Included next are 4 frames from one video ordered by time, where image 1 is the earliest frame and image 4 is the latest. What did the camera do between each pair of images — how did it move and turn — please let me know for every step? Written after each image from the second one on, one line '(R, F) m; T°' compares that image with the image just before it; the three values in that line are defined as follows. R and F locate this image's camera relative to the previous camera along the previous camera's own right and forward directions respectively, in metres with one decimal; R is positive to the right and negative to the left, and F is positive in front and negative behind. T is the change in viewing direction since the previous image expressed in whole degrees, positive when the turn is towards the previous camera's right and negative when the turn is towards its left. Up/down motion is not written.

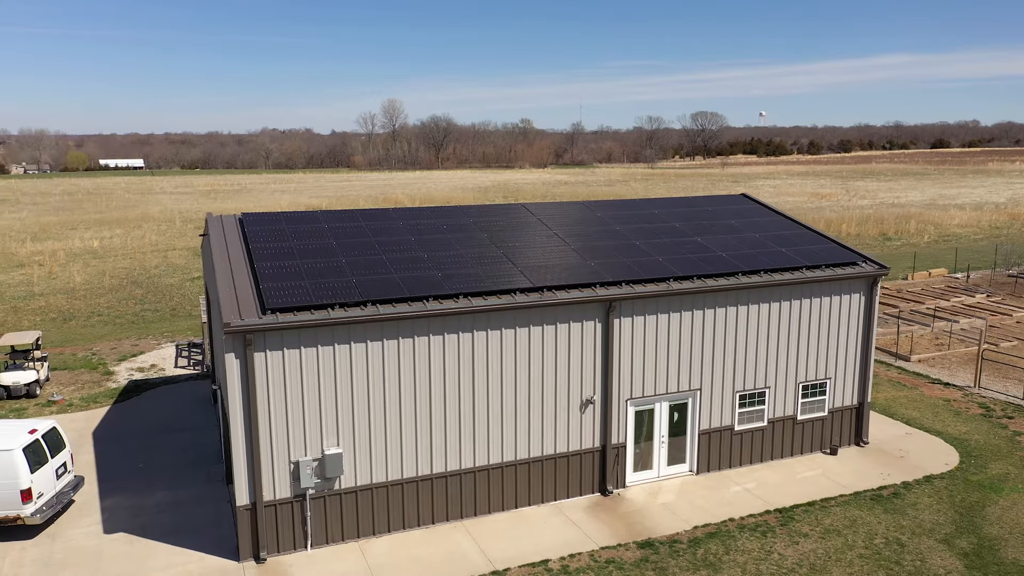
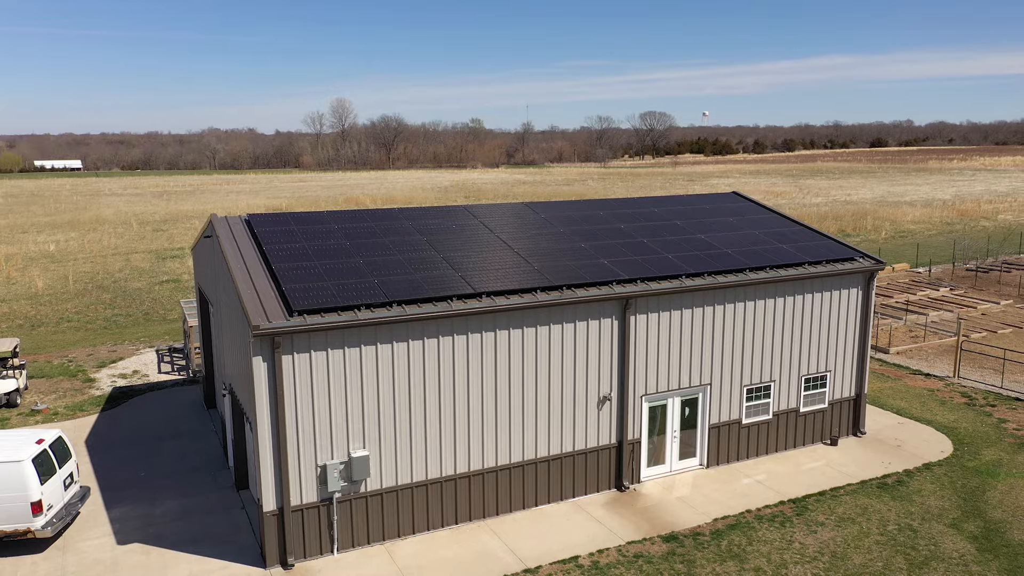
(-1.0, 0.0) m; +3°
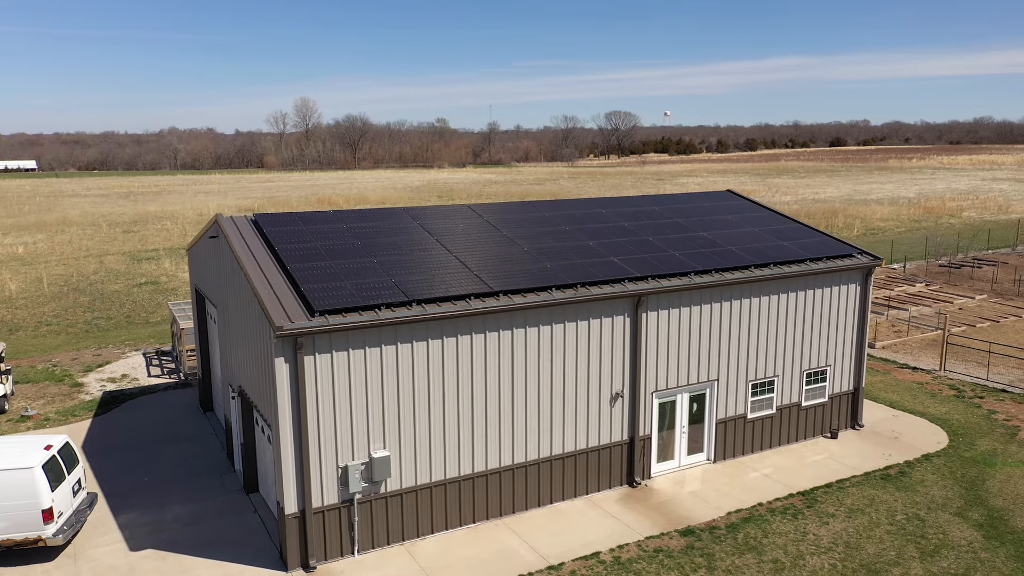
(-0.7, 0.0) m; +2°
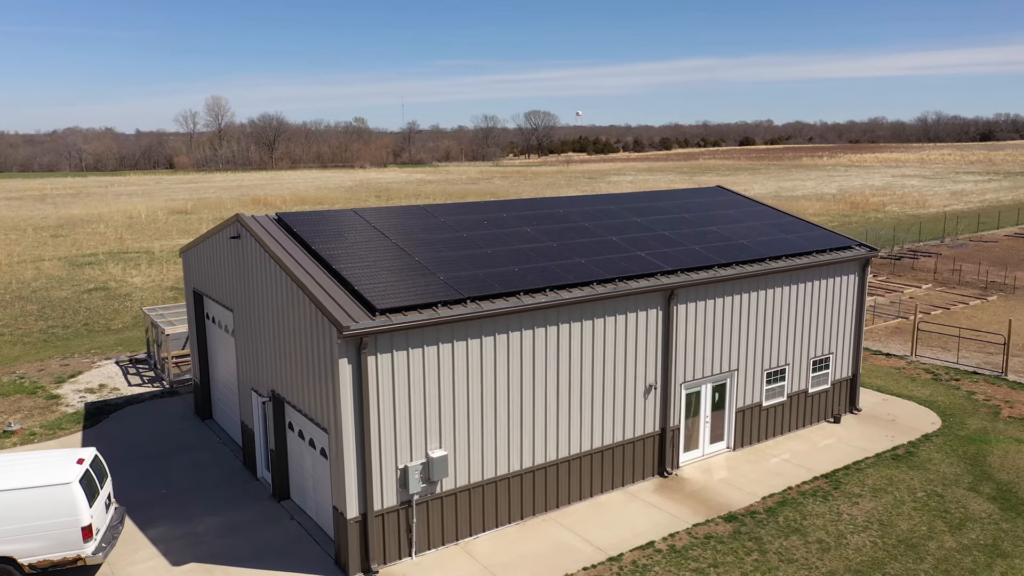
(-1.7, +0.1) m; +5°
